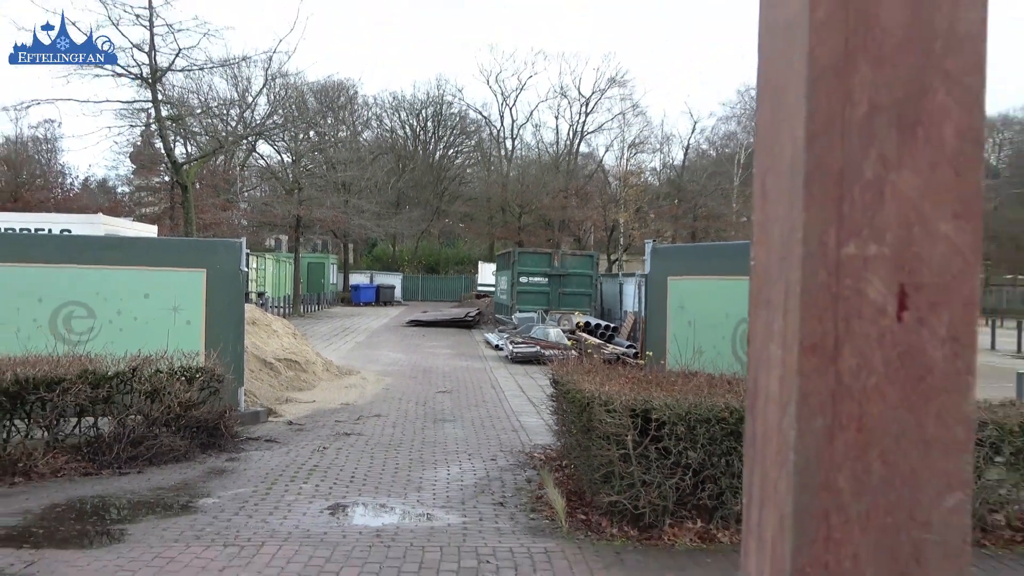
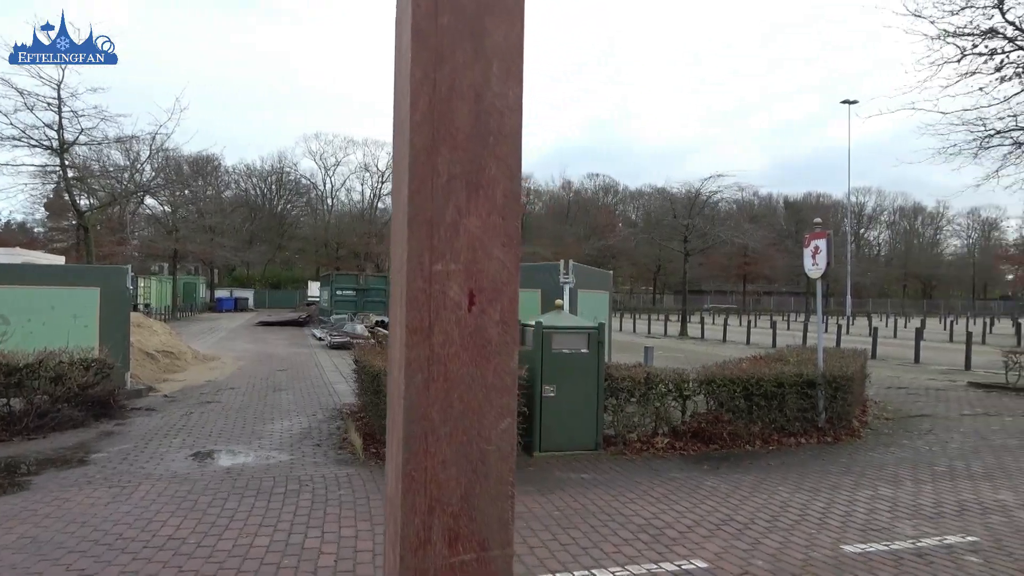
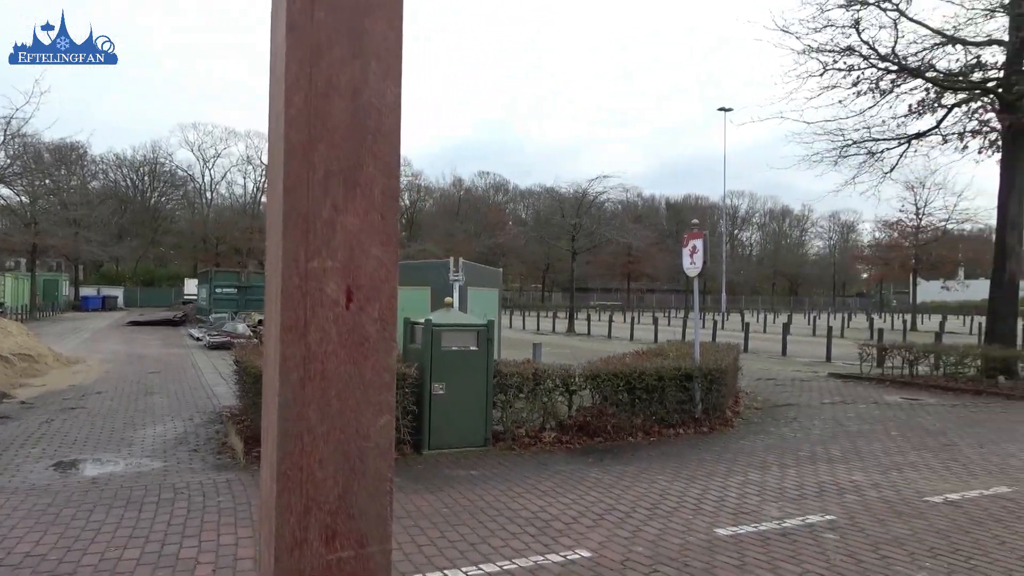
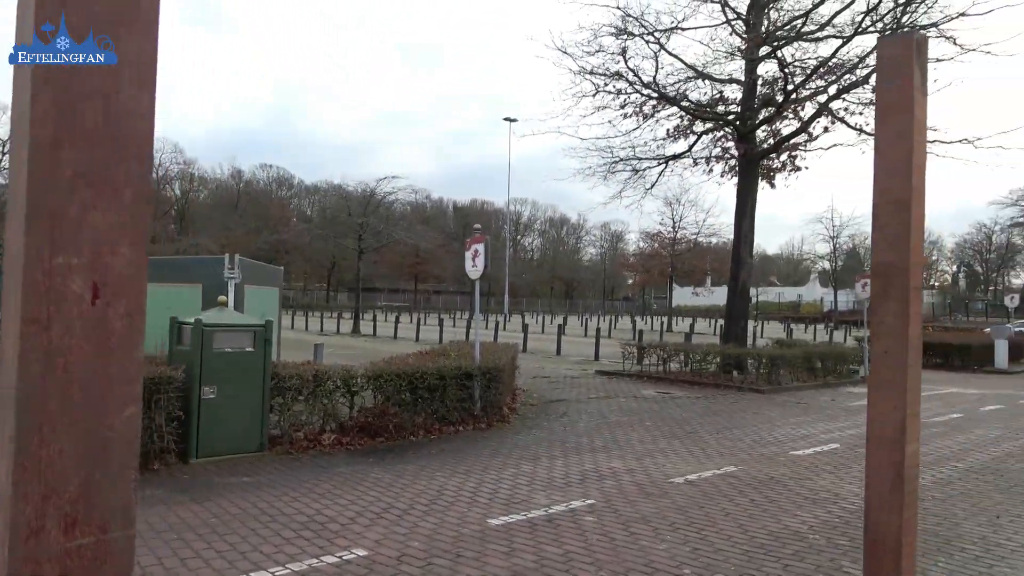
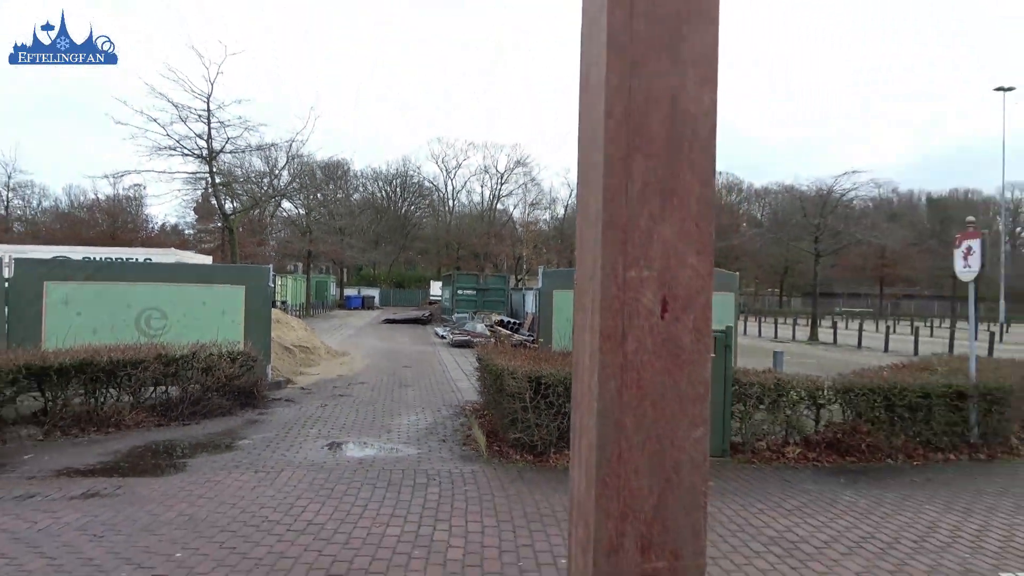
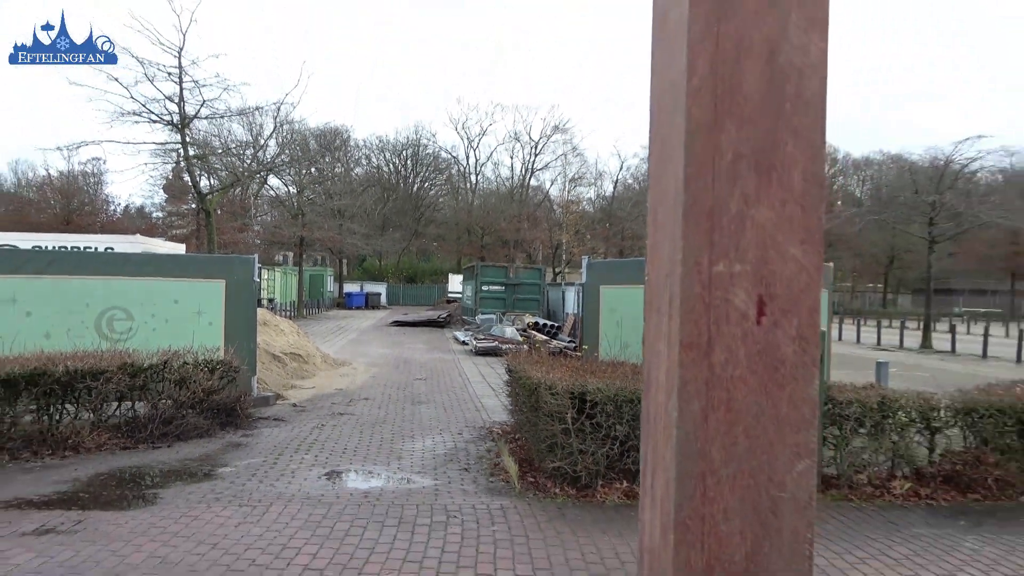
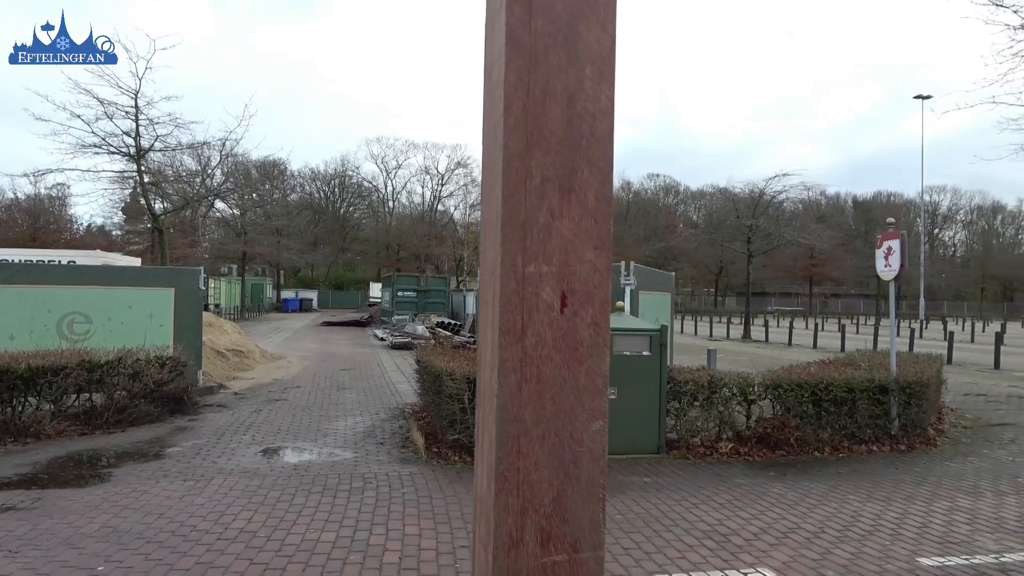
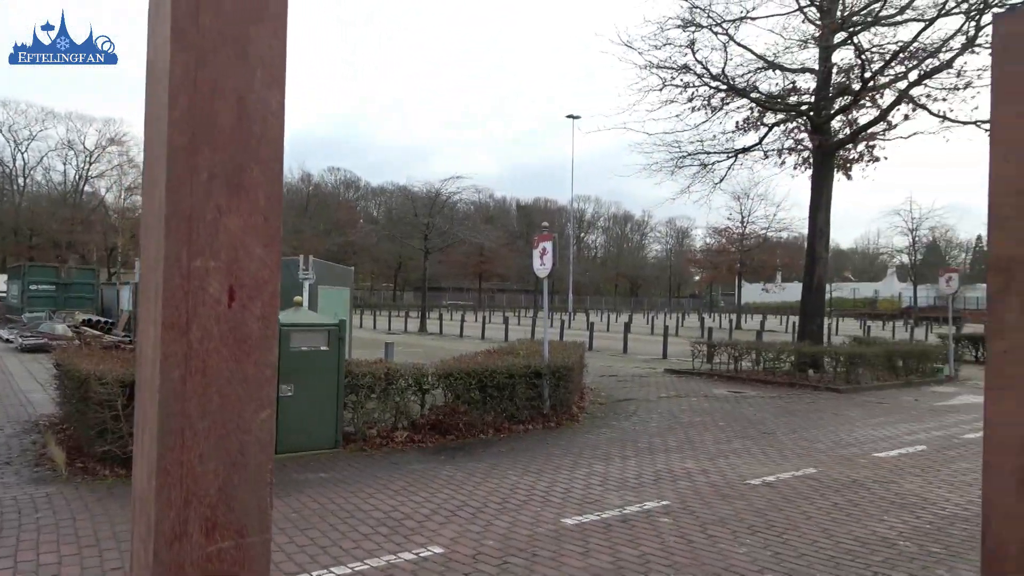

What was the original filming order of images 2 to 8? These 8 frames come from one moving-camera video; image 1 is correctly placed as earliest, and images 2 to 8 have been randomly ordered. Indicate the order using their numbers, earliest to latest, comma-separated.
6, 5, 7, 2, 3, 8, 4
